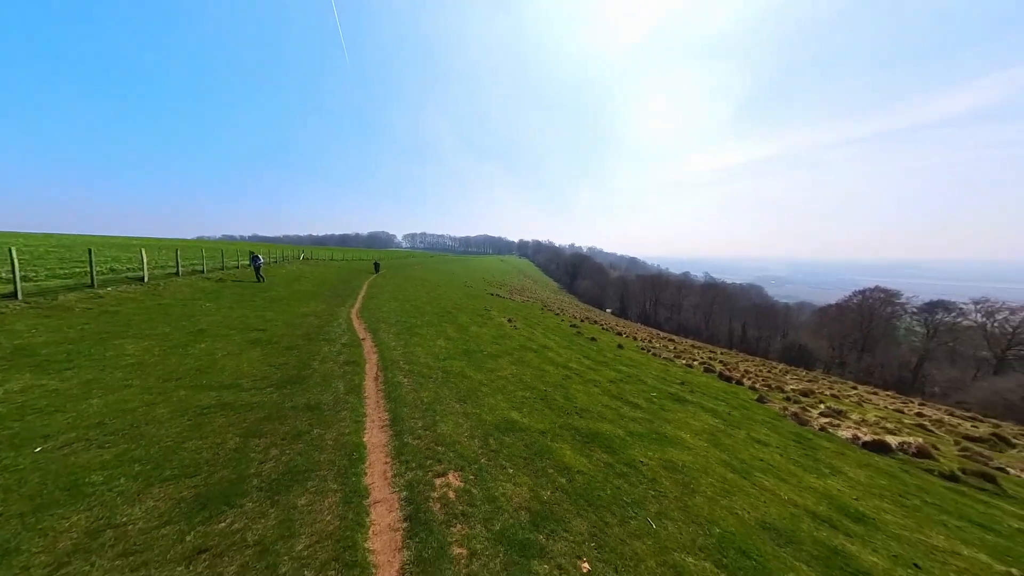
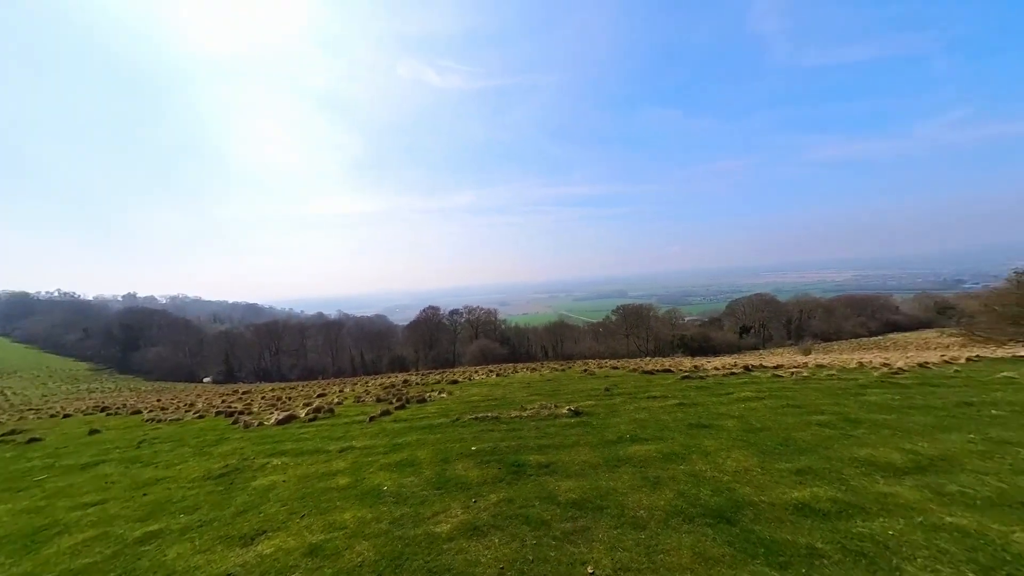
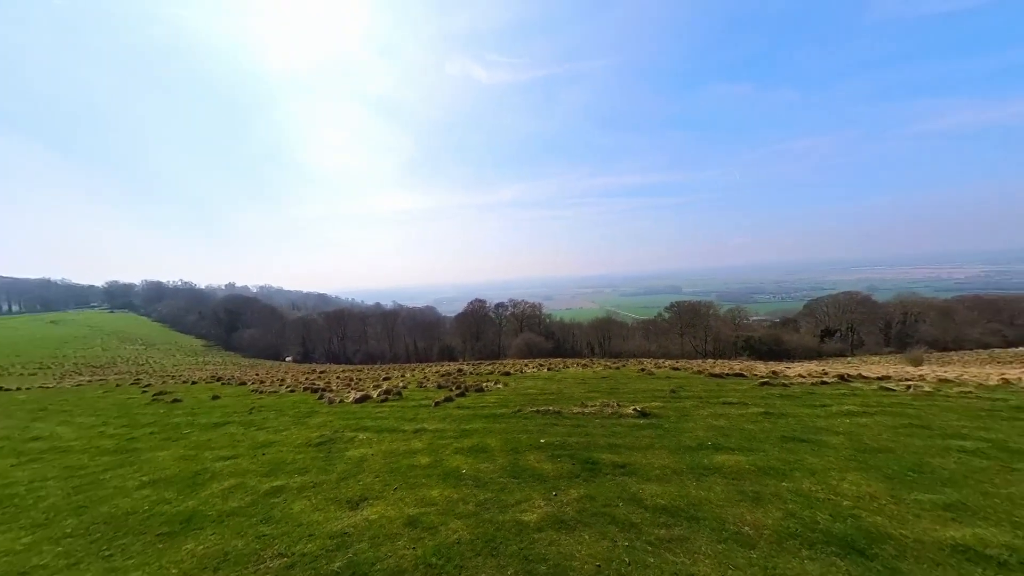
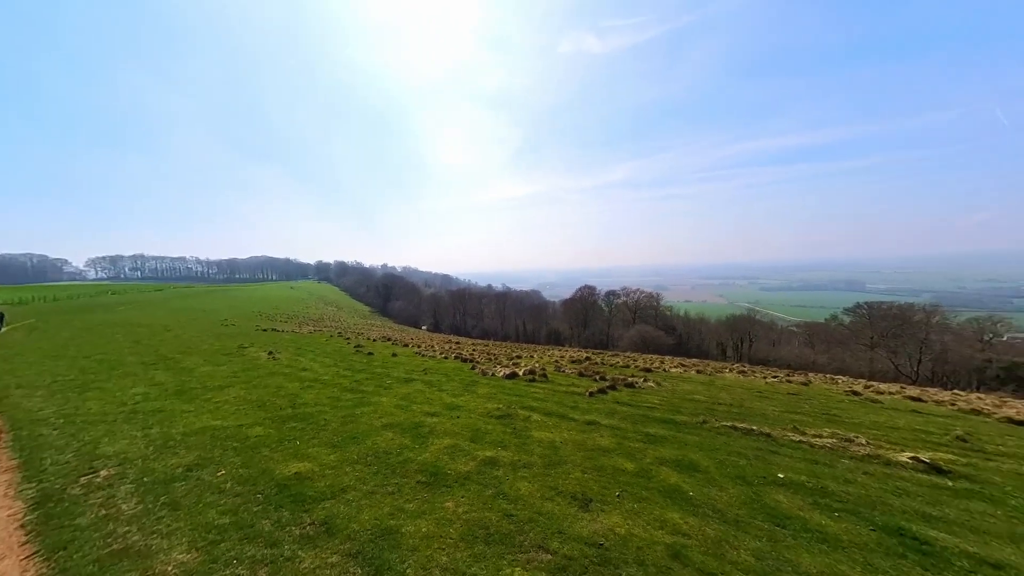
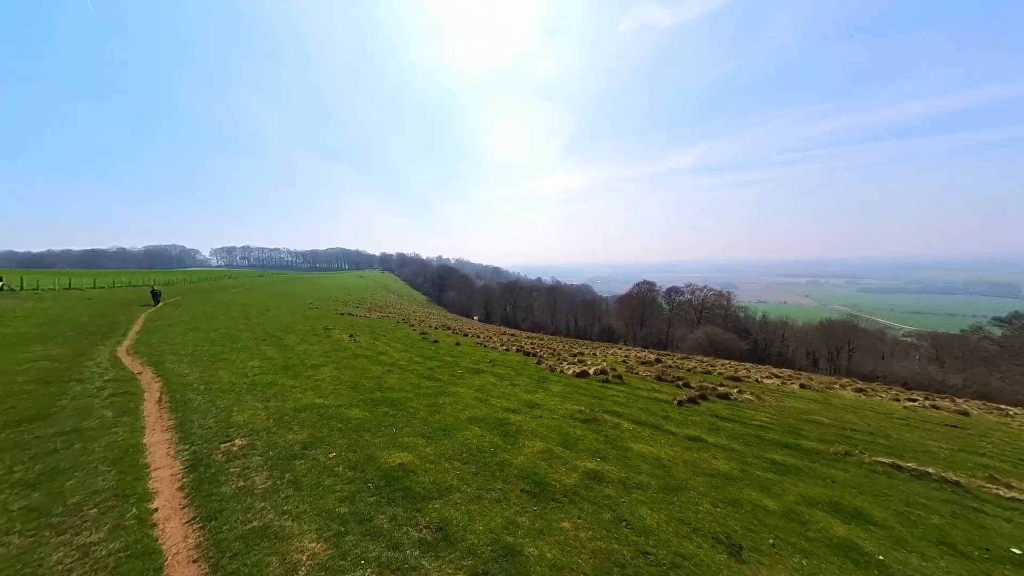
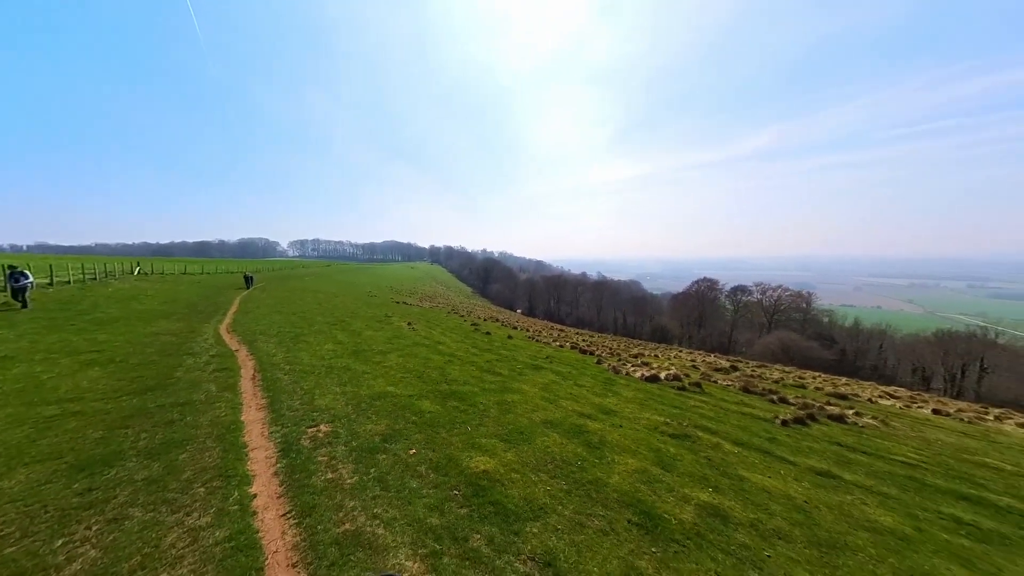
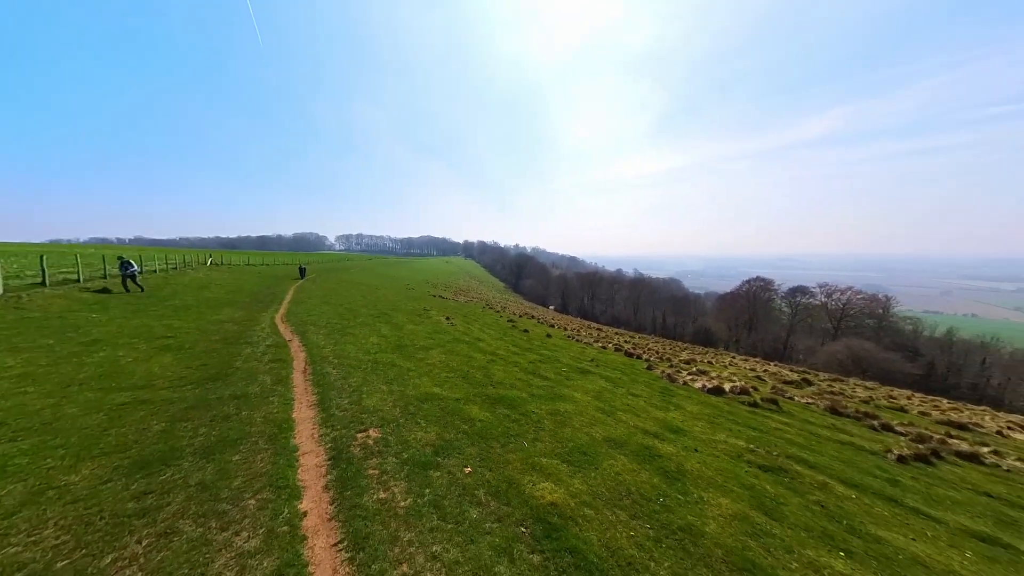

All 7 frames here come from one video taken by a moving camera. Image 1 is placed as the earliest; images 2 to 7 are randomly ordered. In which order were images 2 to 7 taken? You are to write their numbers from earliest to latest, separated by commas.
7, 6, 5, 4, 3, 2
